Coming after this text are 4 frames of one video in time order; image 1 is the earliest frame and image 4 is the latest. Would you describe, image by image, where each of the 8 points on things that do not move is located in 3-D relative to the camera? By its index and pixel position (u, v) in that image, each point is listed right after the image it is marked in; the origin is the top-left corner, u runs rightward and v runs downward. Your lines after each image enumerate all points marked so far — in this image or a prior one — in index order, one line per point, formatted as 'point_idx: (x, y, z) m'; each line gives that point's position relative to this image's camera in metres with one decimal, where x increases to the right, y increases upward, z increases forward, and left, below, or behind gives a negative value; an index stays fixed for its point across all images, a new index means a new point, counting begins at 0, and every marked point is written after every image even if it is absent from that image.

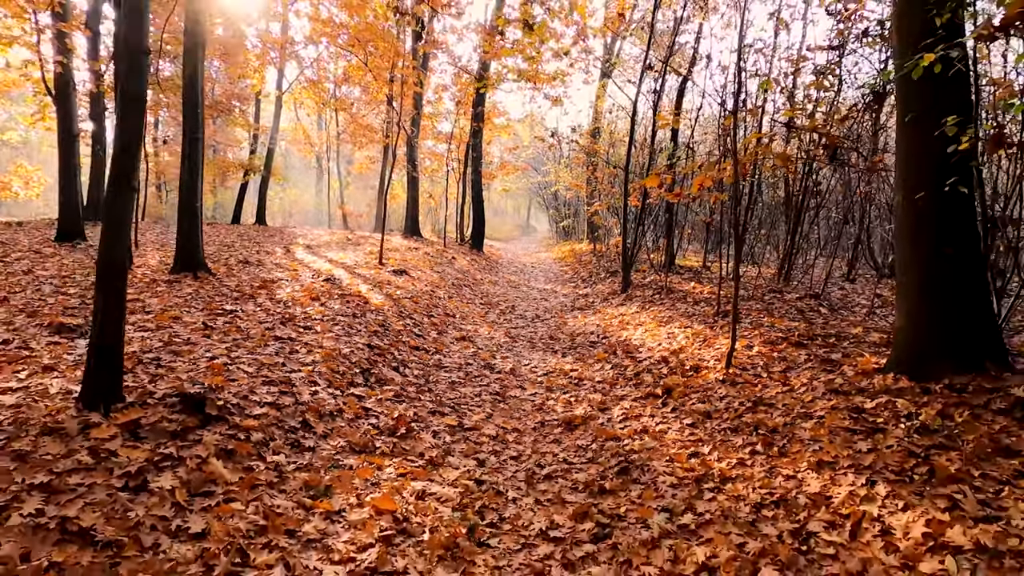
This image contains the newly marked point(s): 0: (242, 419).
0: (-2.4, -1.2, +4.6) m
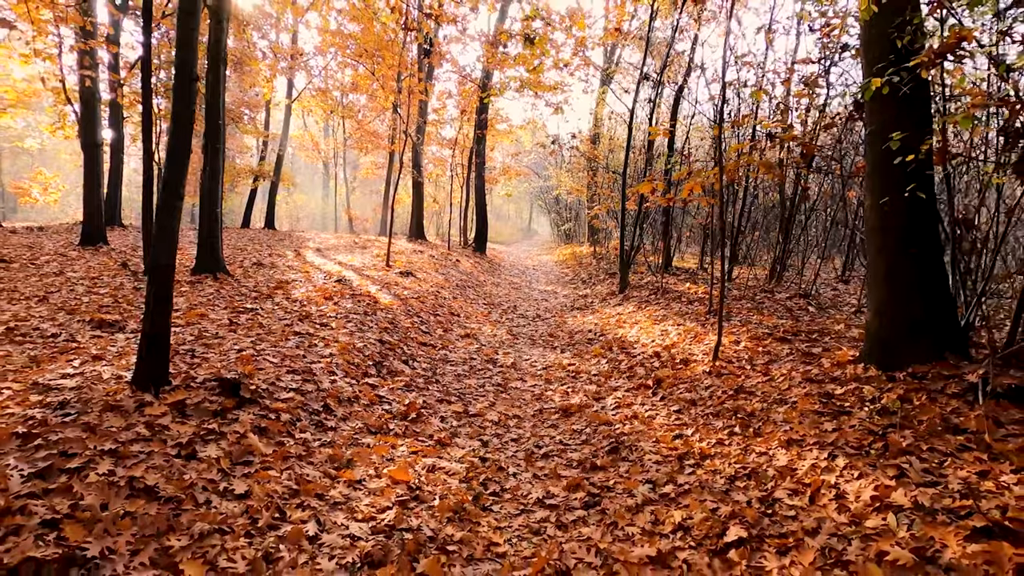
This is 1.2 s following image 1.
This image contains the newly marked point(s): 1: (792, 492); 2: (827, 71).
0: (-2.4, -1.1, +5.1) m
1: (+2.3, -1.6, +4.2) m
2: (+6.4, +4.3, +10.3) m
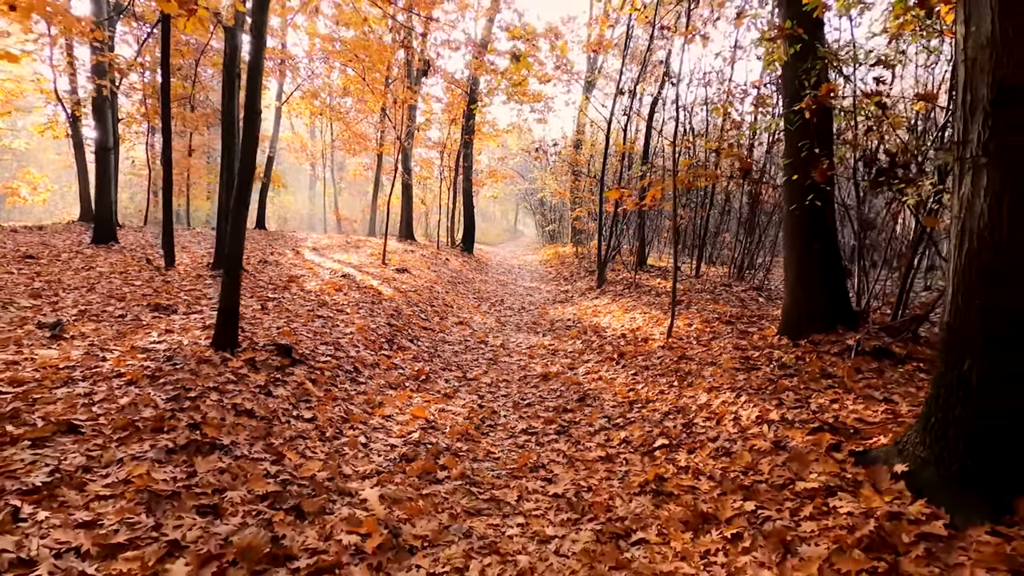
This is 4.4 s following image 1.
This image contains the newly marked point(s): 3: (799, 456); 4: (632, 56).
0: (-2.5, -1.0, +6.6) m
1: (+2.2, -1.5, +5.7) m
2: (+6.1, +4.5, +12.0) m
3: (+2.5, -1.5, +4.5) m
4: (+3.7, +7.3, +16.4) m
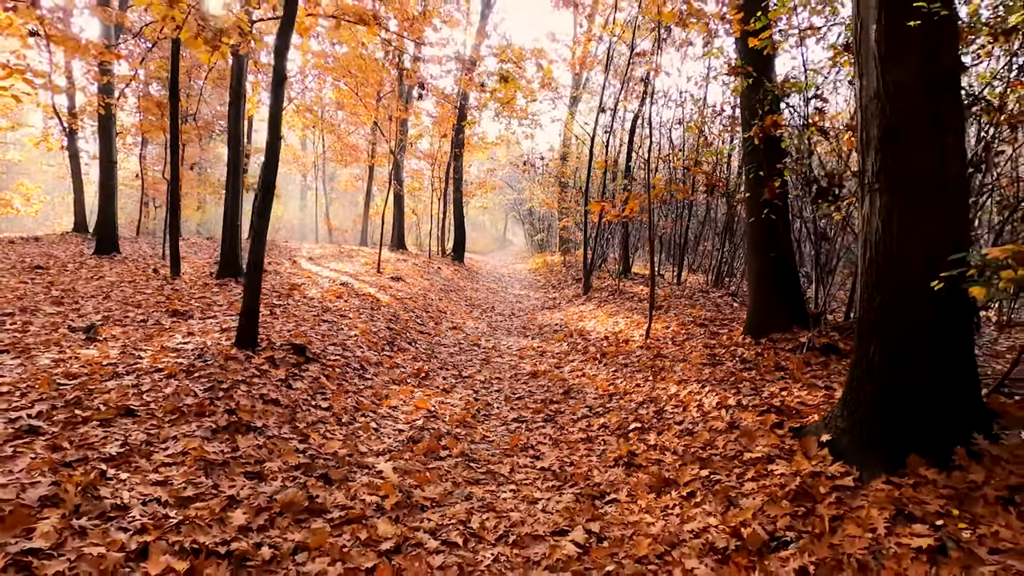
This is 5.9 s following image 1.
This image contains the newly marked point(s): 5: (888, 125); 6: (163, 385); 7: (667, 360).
0: (-2.6, -1.0, +7.3) m
1: (+2.1, -1.5, +6.6) m
2: (+5.8, +4.4, +13.0) m
3: (+2.4, -1.5, +5.3) m
4: (+3.4, +7.1, +17.4) m
5: (+3.0, +1.3, +4.1) m
6: (-3.7, -1.0, +5.4) m
7: (+2.5, -1.2, +8.4) m
